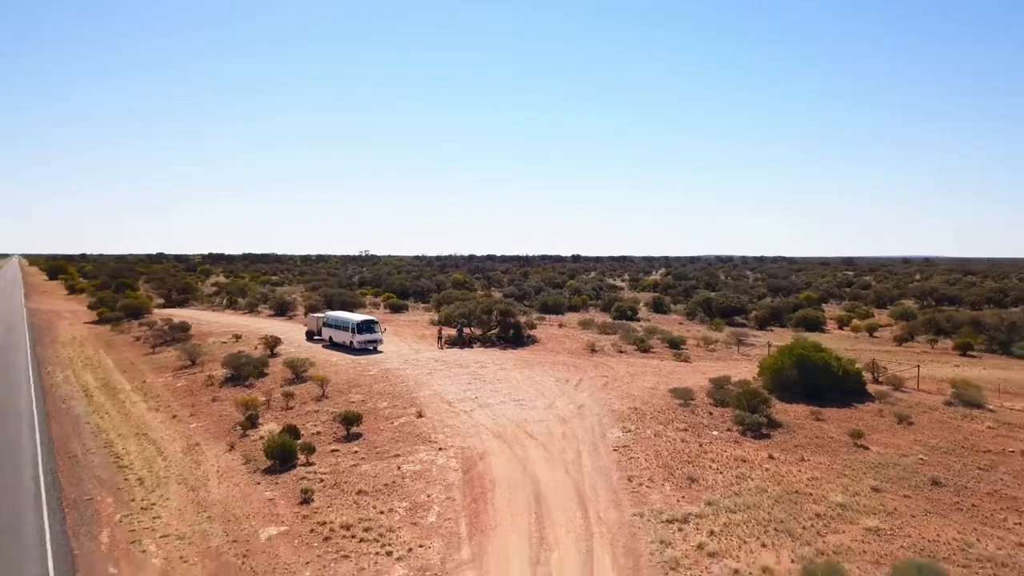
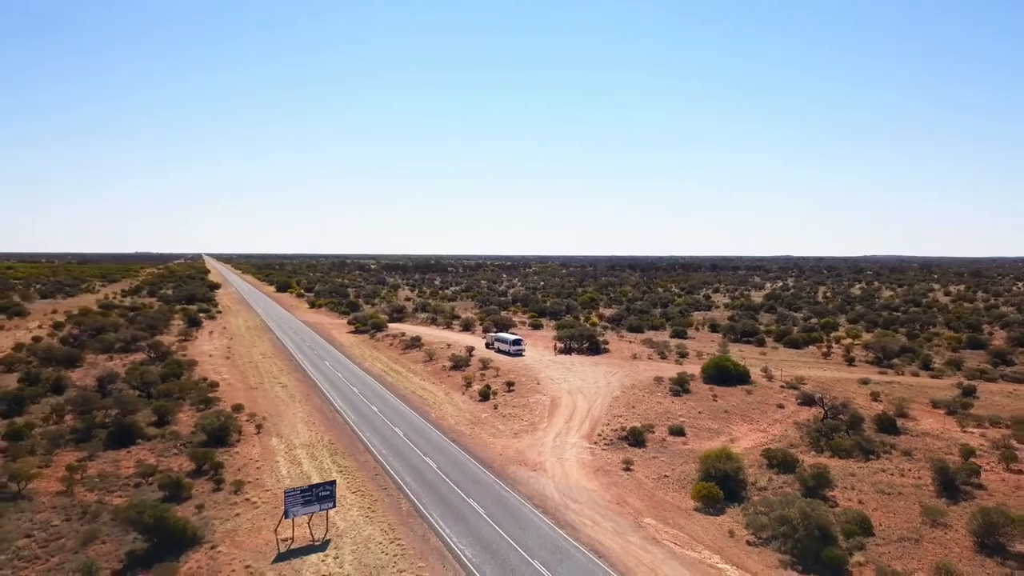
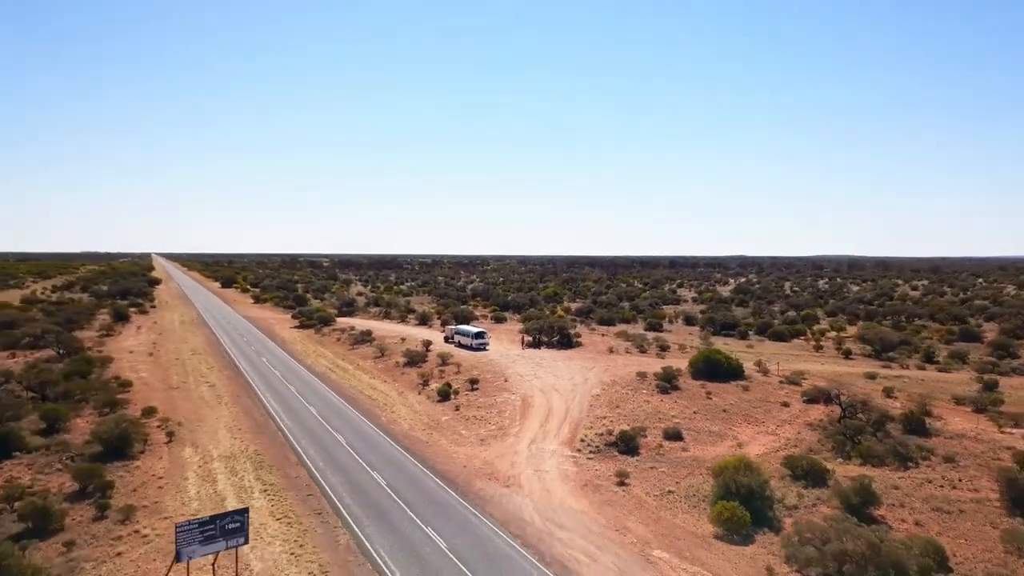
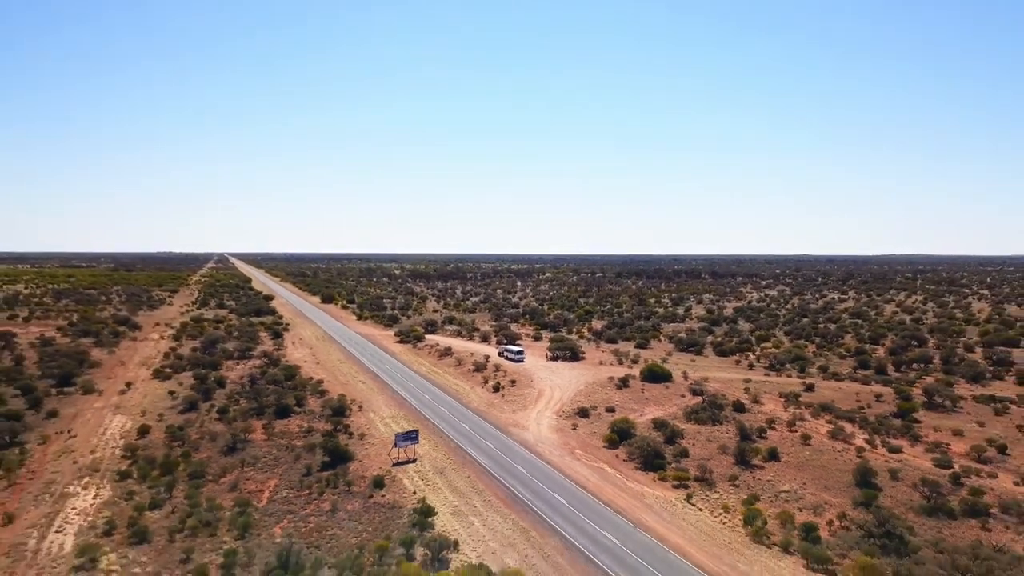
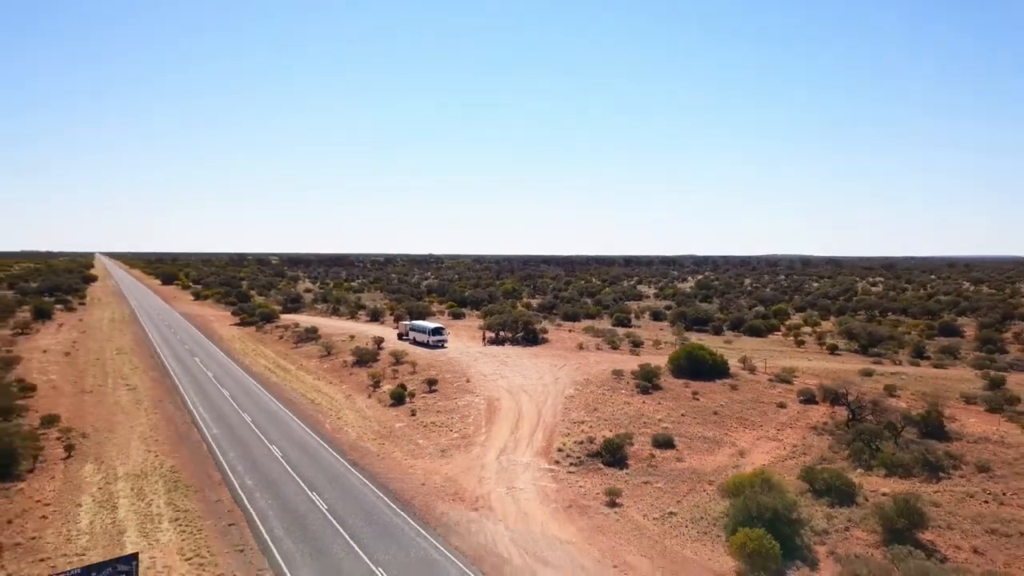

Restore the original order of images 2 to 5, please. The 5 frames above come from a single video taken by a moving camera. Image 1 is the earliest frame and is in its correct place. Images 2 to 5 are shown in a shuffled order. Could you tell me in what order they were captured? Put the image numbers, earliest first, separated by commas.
5, 3, 2, 4
